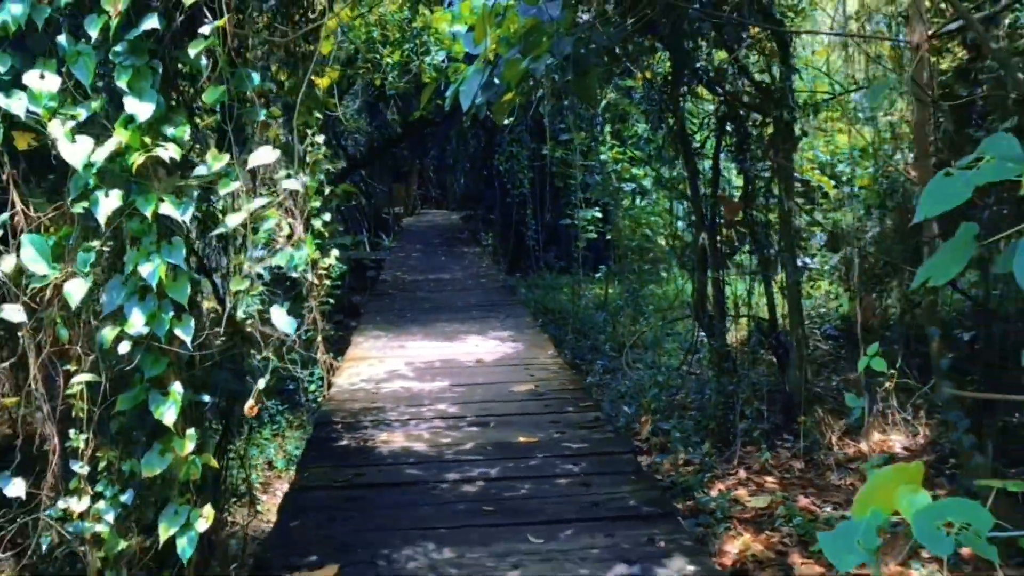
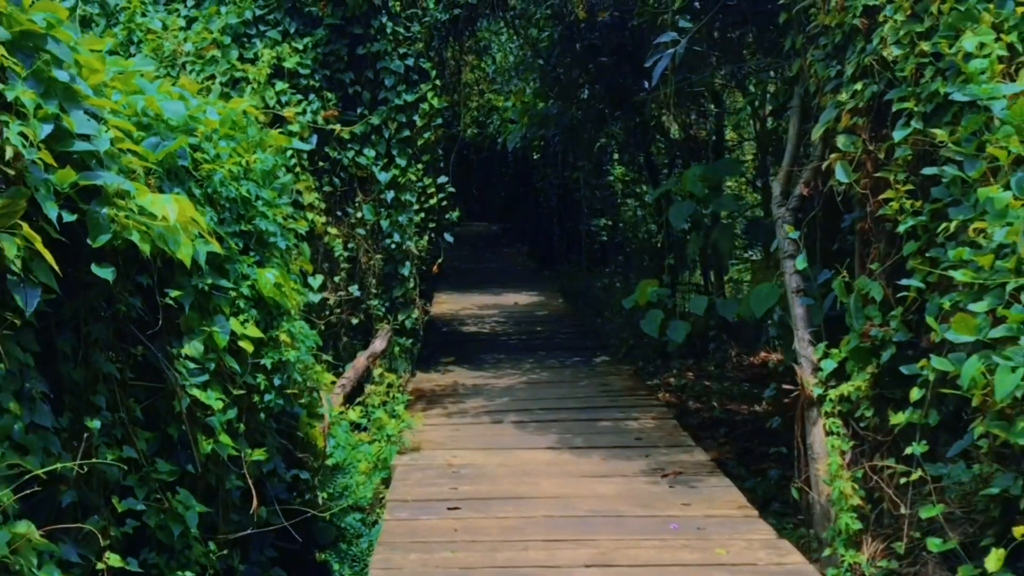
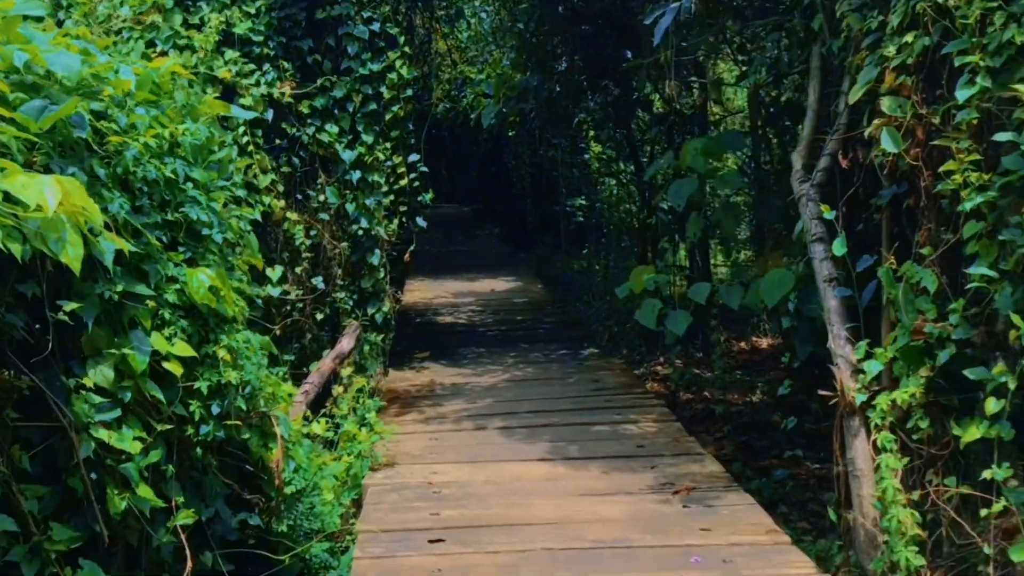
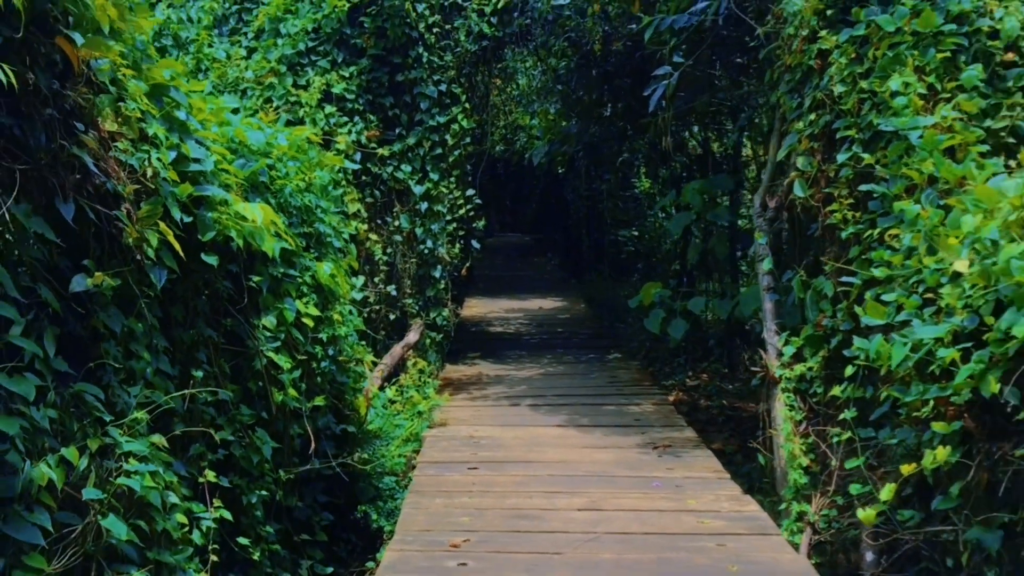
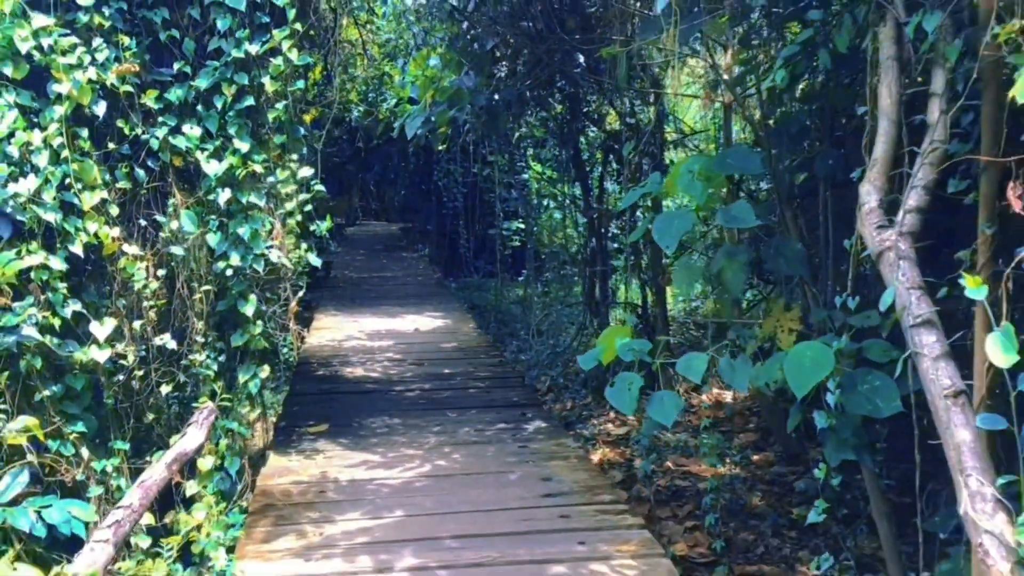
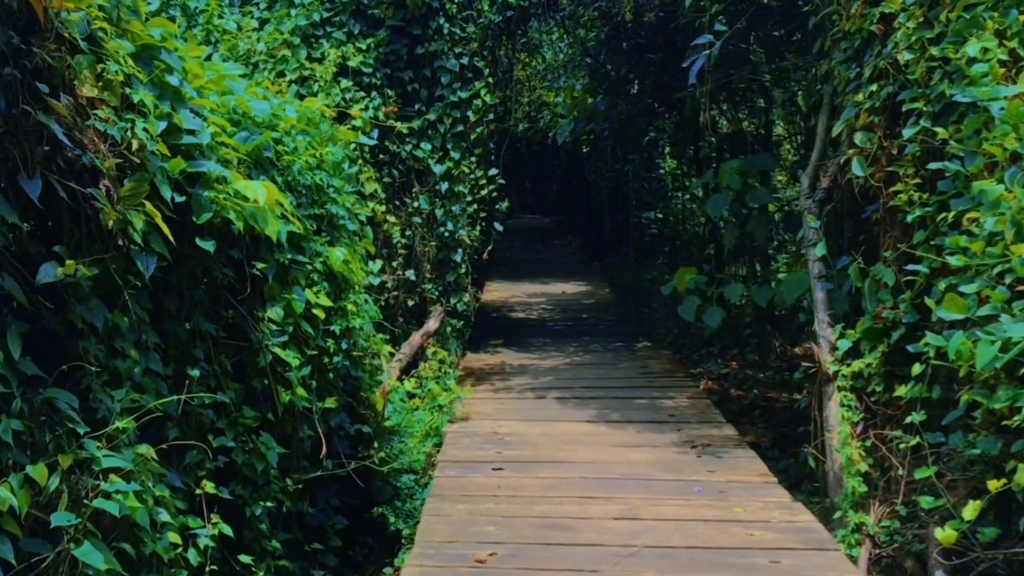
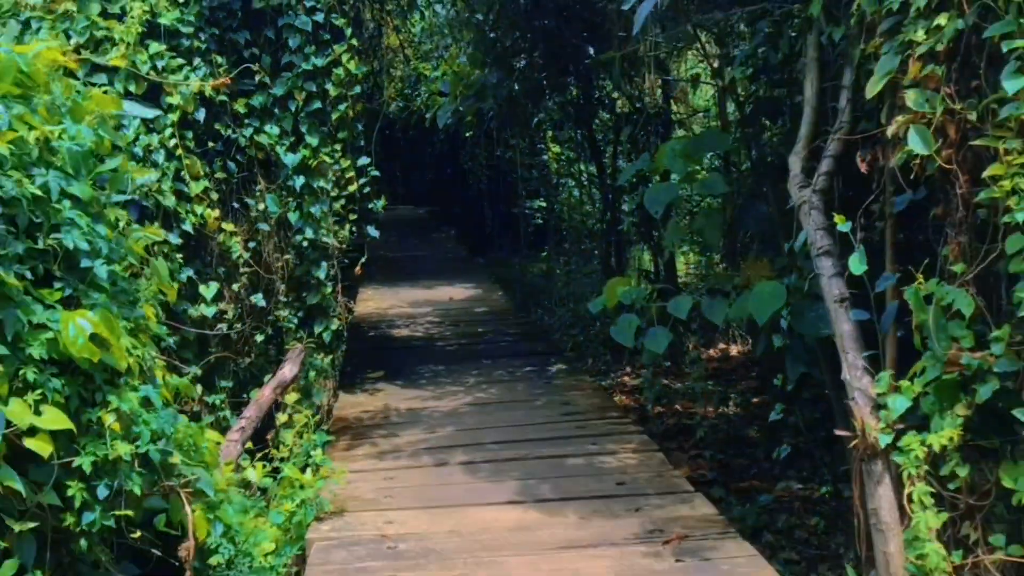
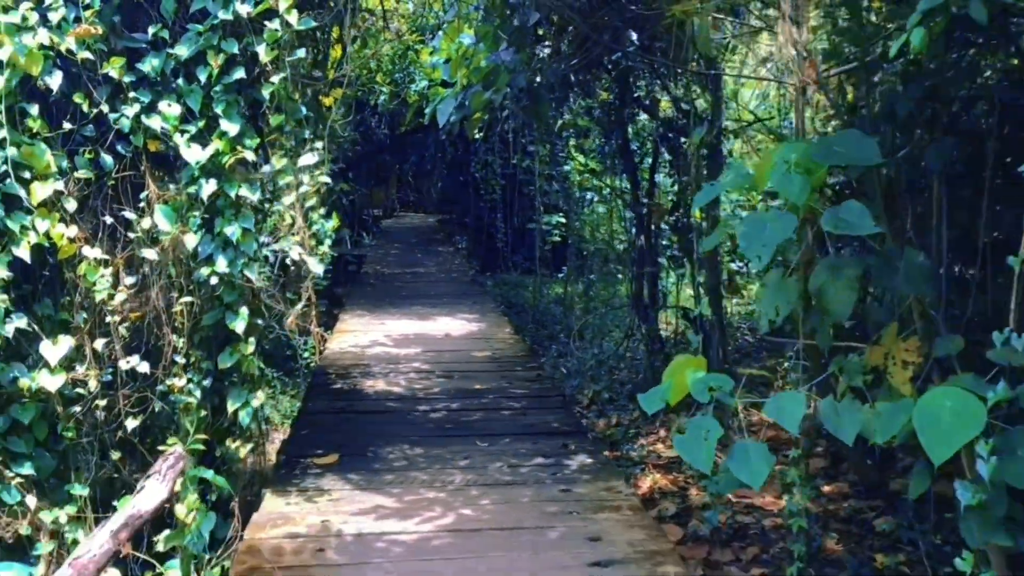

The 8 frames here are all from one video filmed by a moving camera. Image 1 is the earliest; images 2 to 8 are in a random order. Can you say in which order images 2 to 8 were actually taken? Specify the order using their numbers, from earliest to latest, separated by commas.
8, 5, 7, 3, 2, 6, 4
